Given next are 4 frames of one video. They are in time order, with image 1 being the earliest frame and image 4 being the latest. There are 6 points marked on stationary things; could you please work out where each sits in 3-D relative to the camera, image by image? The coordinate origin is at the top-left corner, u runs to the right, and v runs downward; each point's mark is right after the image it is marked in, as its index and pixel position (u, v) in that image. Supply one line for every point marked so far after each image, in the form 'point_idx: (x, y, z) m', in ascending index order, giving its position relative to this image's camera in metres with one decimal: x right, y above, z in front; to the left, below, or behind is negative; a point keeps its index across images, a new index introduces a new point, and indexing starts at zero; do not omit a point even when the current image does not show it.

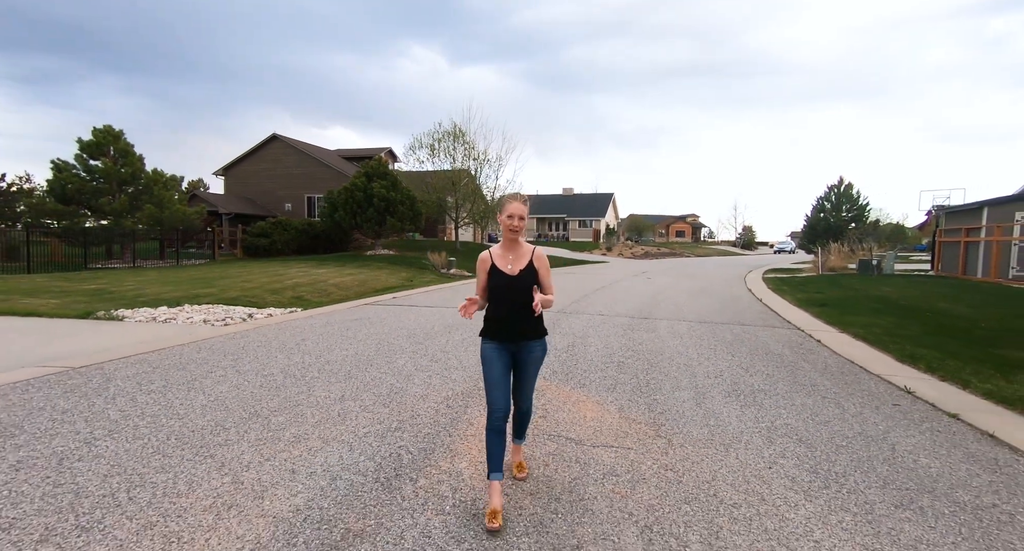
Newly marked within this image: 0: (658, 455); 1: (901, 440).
0: (+1.0, -1.2, +3.7) m
1: (+2.9, -1.2, +4.1) m
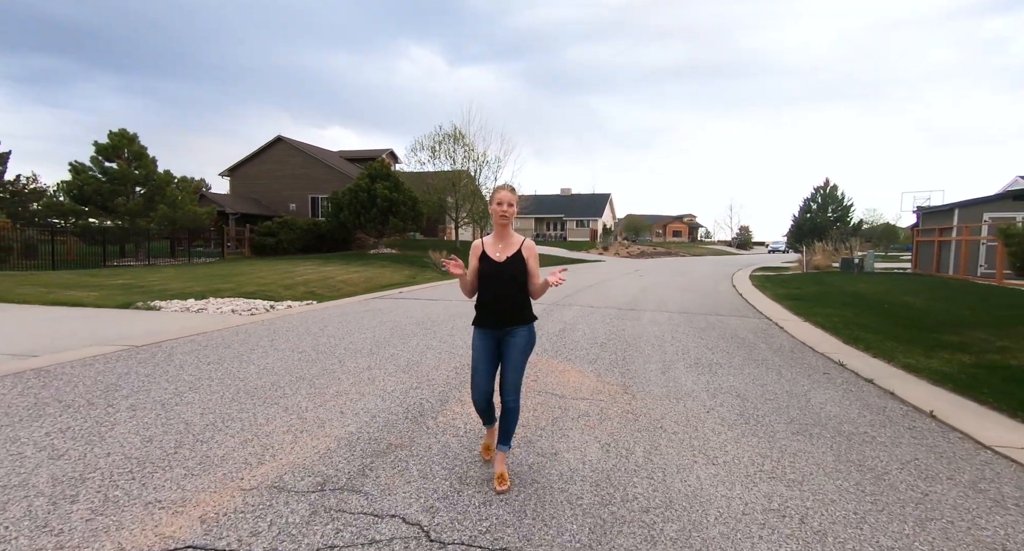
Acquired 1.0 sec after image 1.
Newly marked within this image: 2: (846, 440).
0: (+1.0, -1.1, +4.8) m
1: (+2.9, -1.1, +5.2) m
2: (+2.4, -1.2, +3.9) m
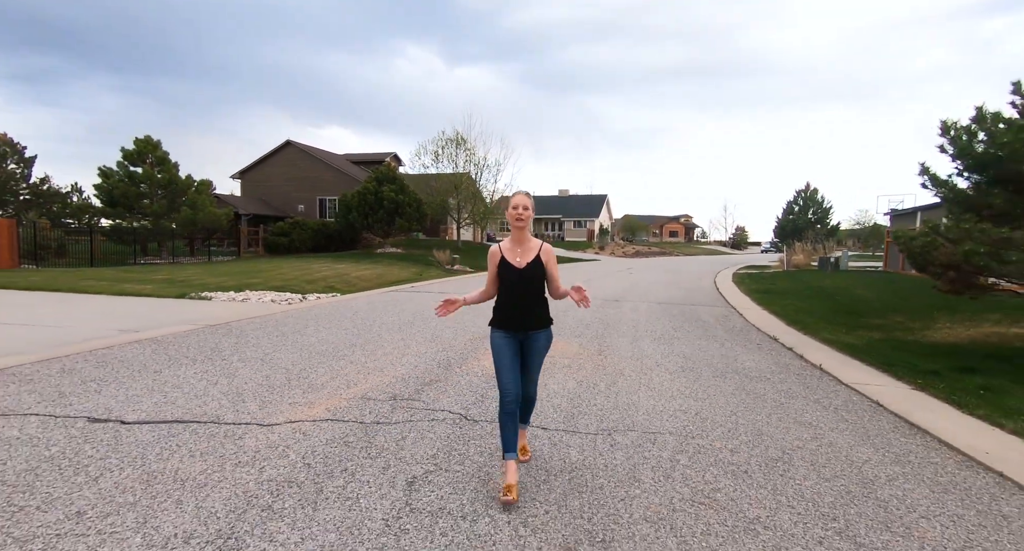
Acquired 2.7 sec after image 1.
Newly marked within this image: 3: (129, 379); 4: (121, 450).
0: (+1.0, -1.0, +6.5) m
1: (+2.9, -1.0, +6.9) m
2: (+2.4, -1.1, +5.7) m
3: (-3.6, -1.0, +5.2) m
4: (-2.4, -1.1, +3.5) m
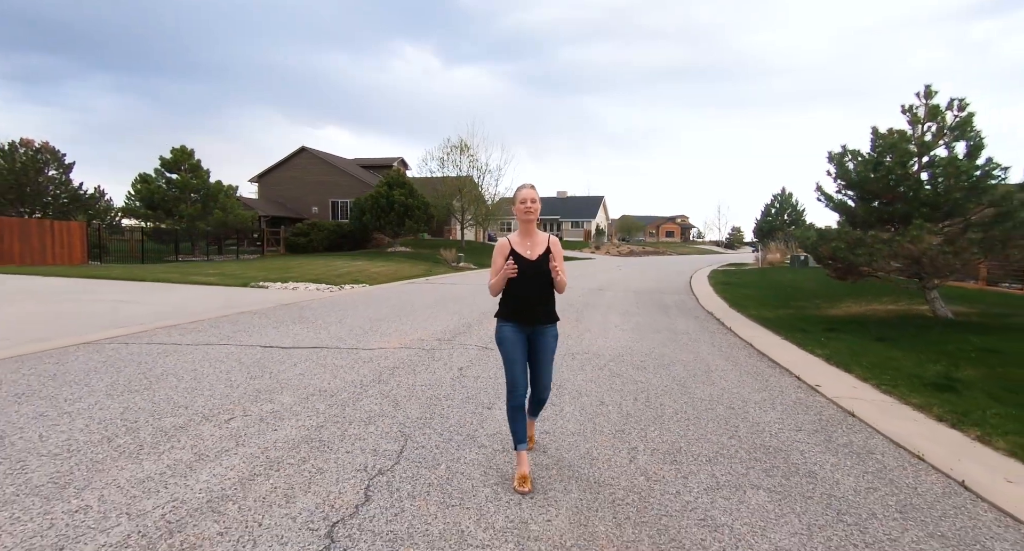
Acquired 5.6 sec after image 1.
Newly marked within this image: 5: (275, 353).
0: (+1.0, -0.8, +9.2) m
1: (+2.9, -0.8, +9.6) m
2: (+2.4, -0.9, +8.3) m
3: (-3.6, -0.8, +7.9) m
4: (-2.4, -0.9, +6.1) m
5: (-2.7, -0.9, +6.3) m
